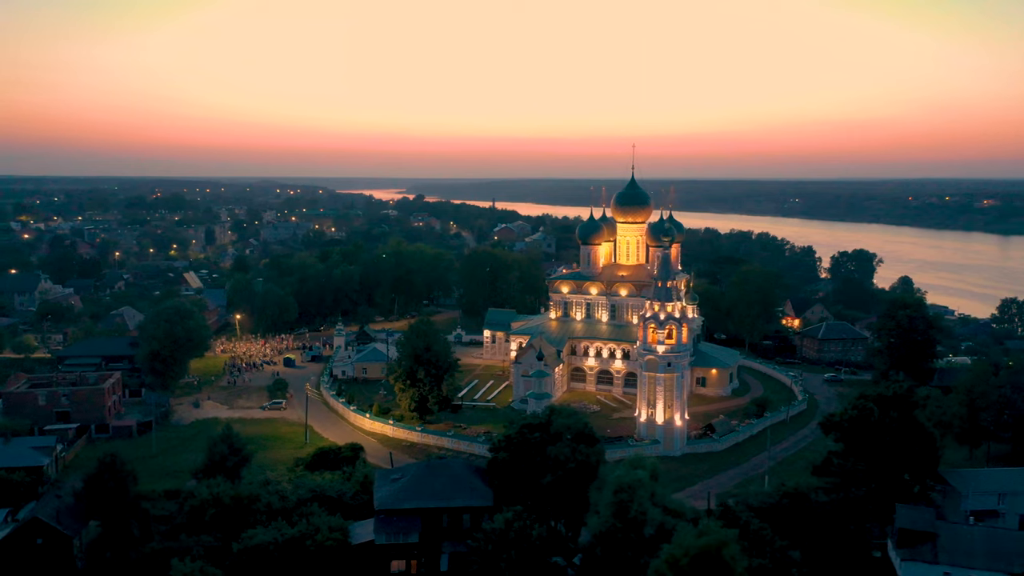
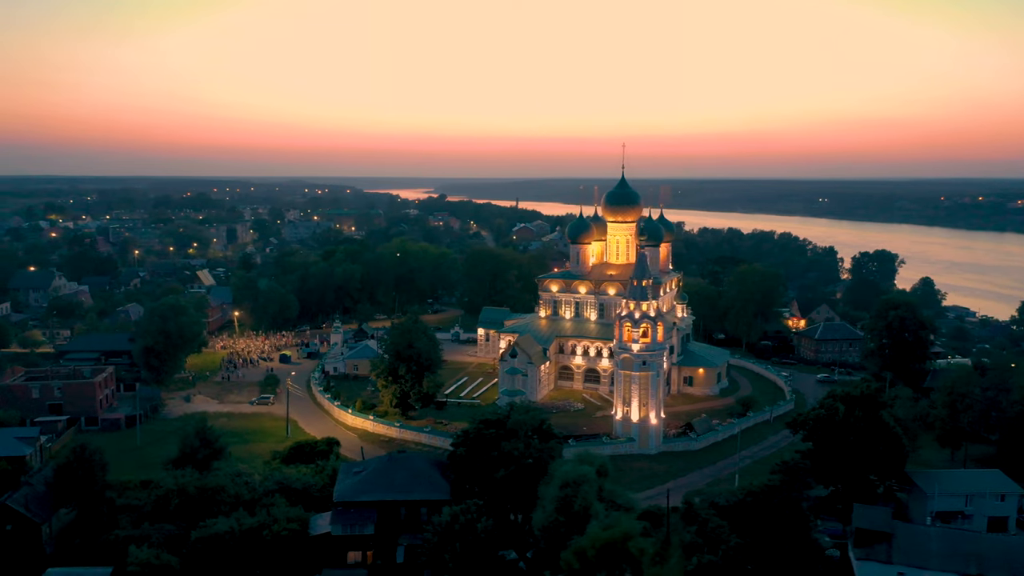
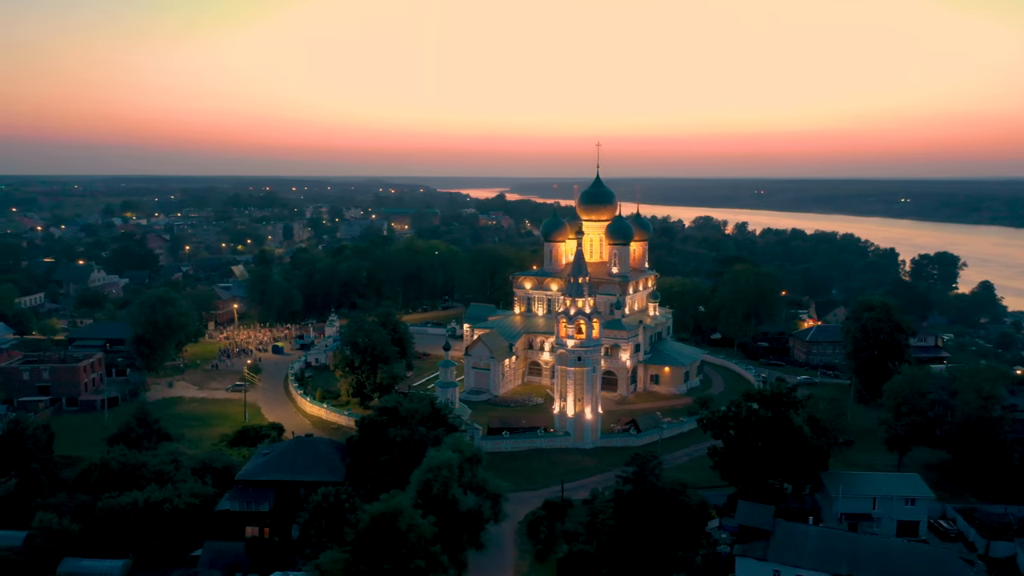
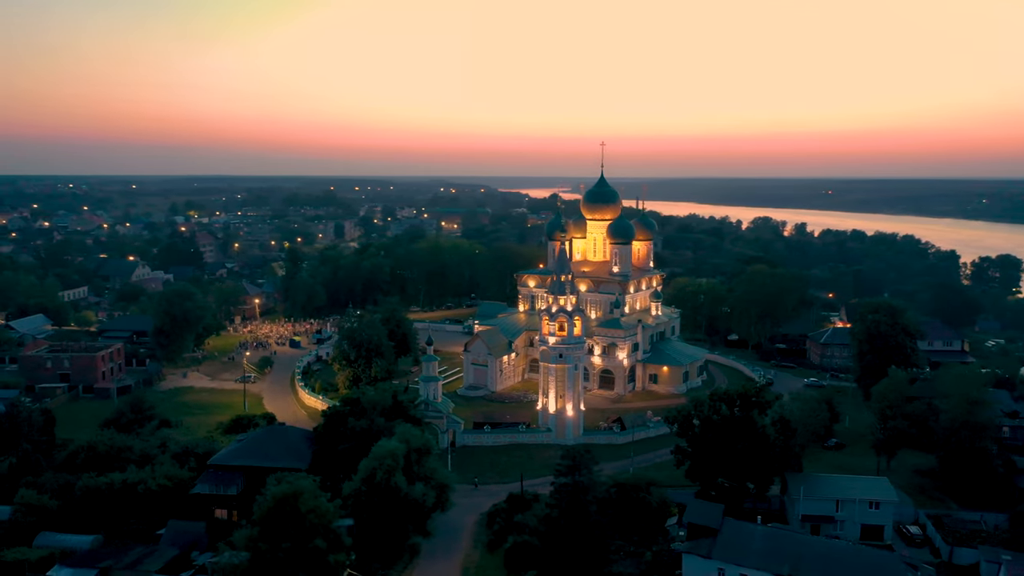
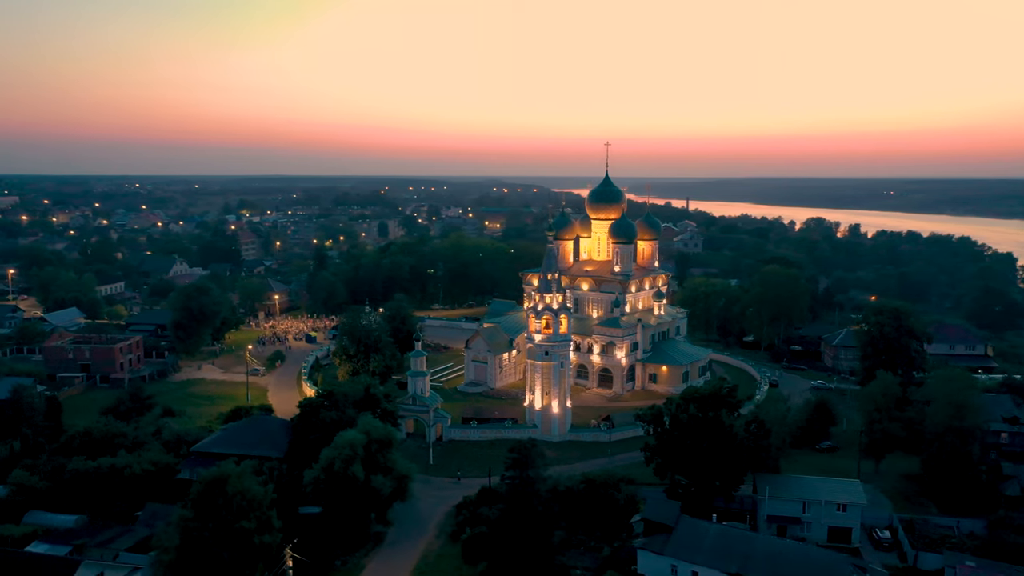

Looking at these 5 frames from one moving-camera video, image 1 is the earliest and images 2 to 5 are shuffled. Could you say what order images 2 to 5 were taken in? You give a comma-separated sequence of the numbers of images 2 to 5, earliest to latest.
2, 3, 4, 5
